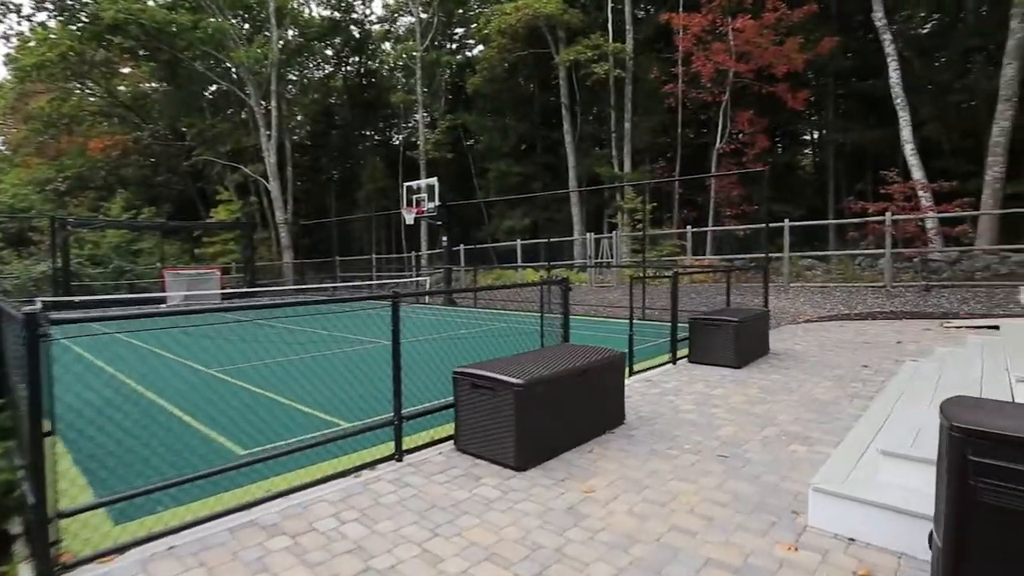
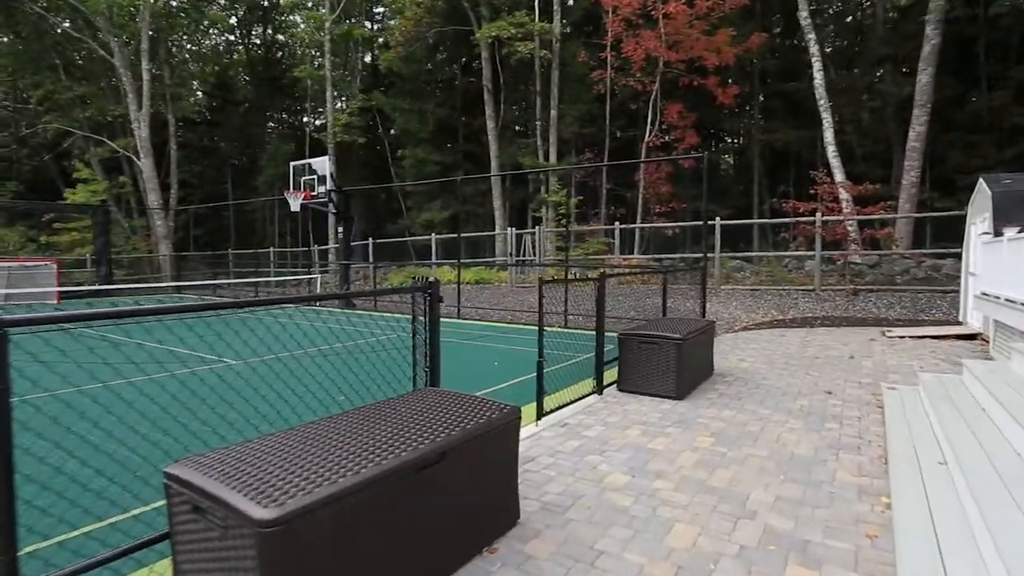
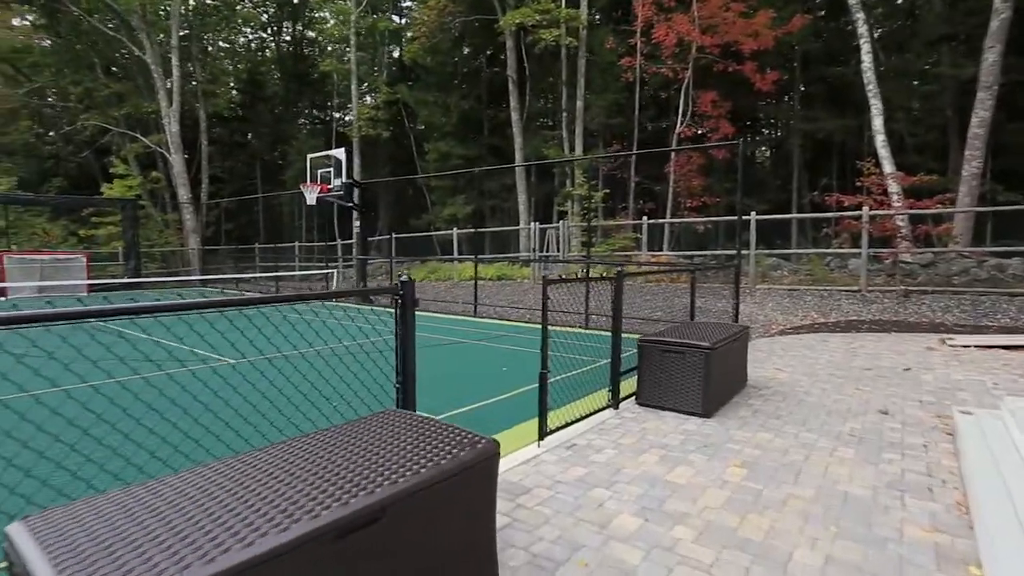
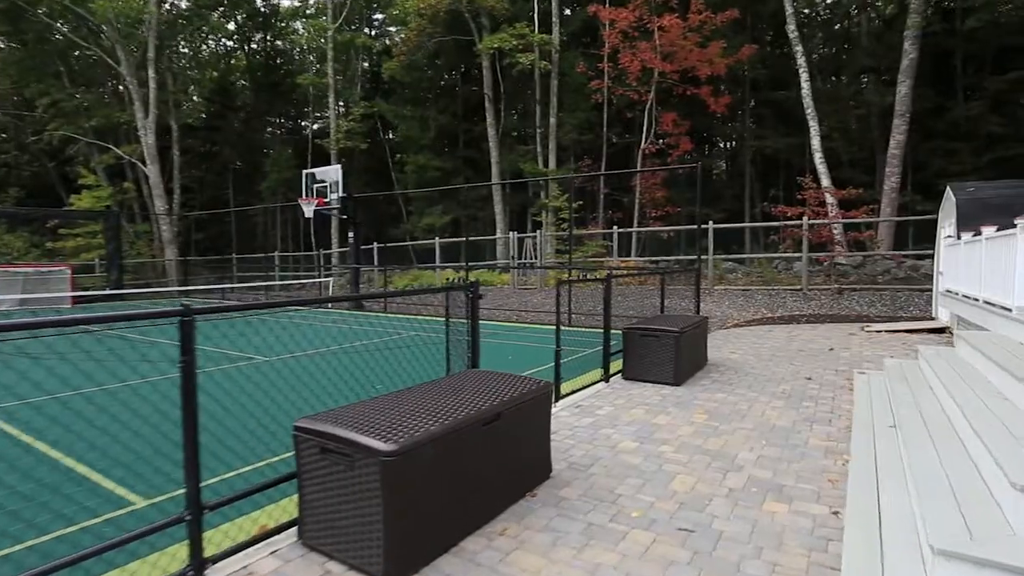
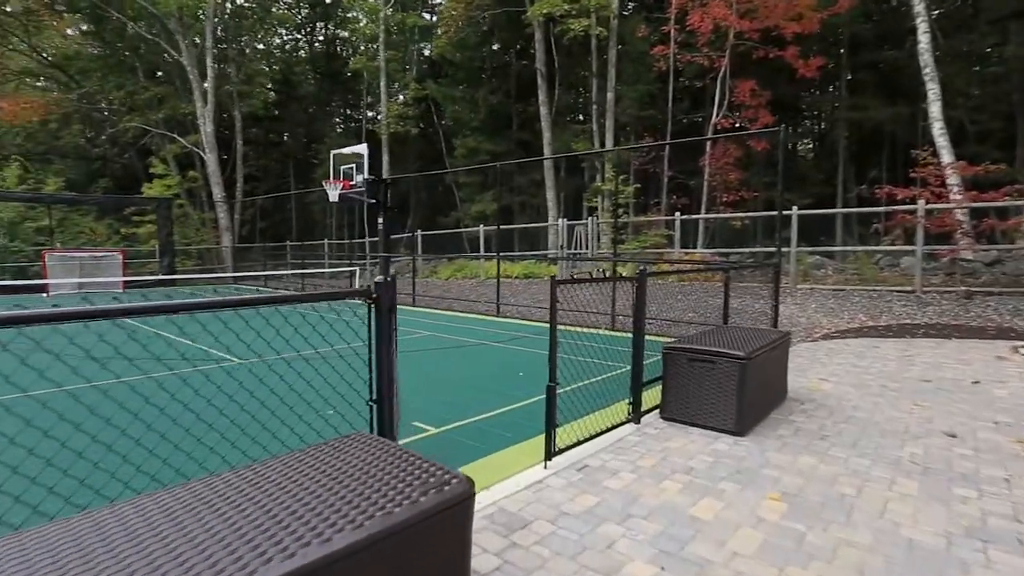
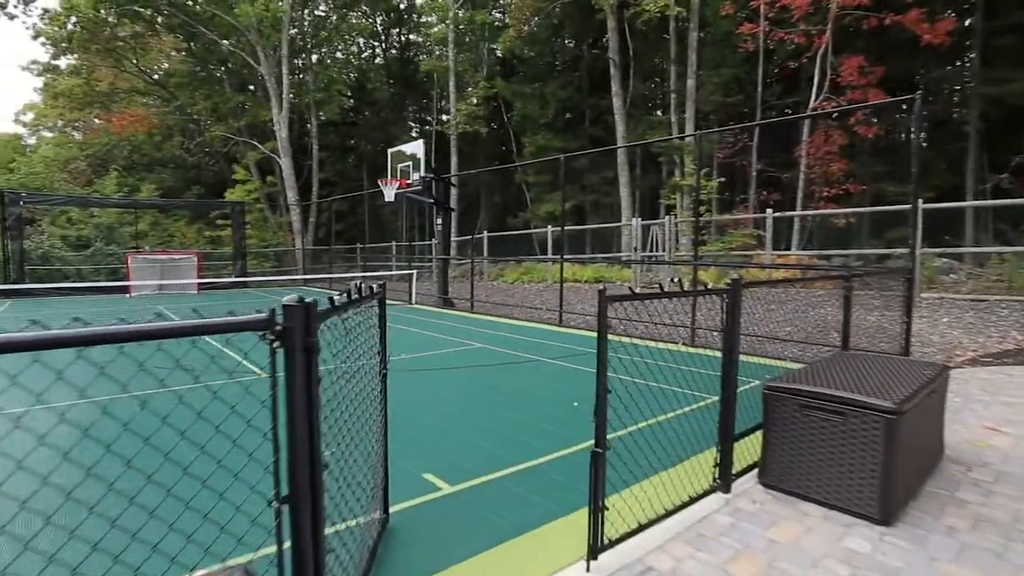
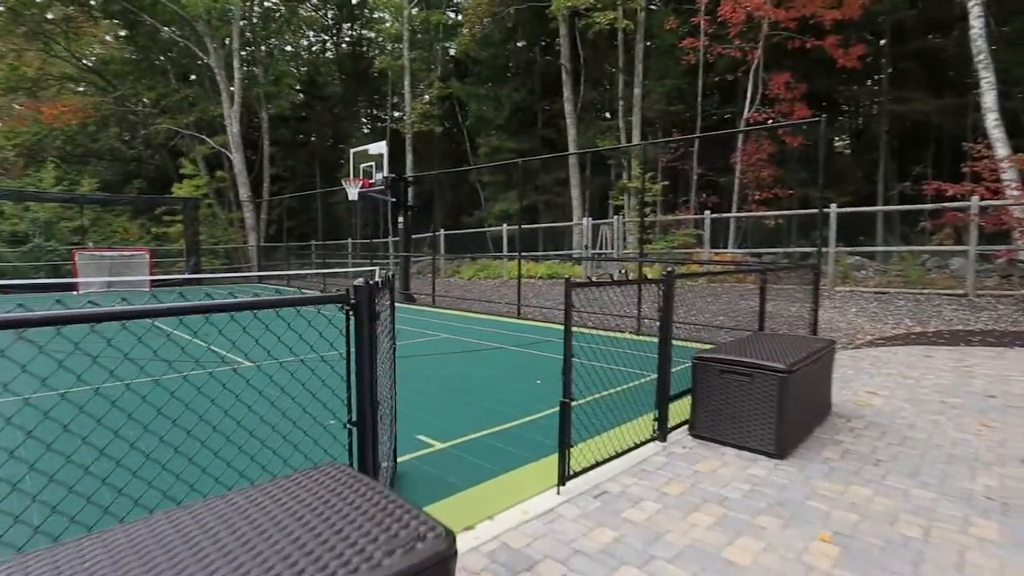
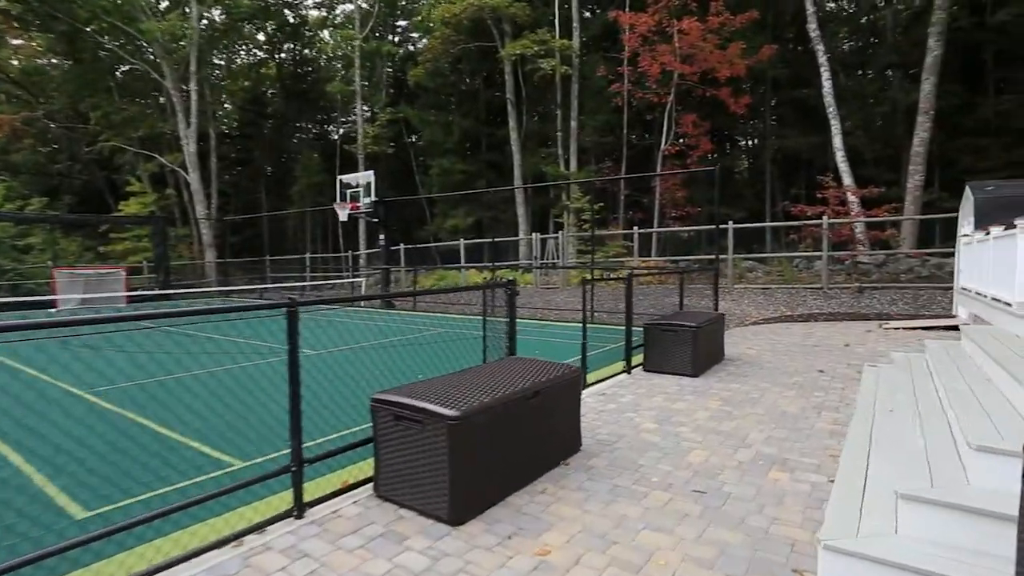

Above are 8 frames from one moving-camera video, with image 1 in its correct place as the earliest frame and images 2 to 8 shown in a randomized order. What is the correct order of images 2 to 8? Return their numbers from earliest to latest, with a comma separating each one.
8, 4, 2, 3, 5, 7, 6
